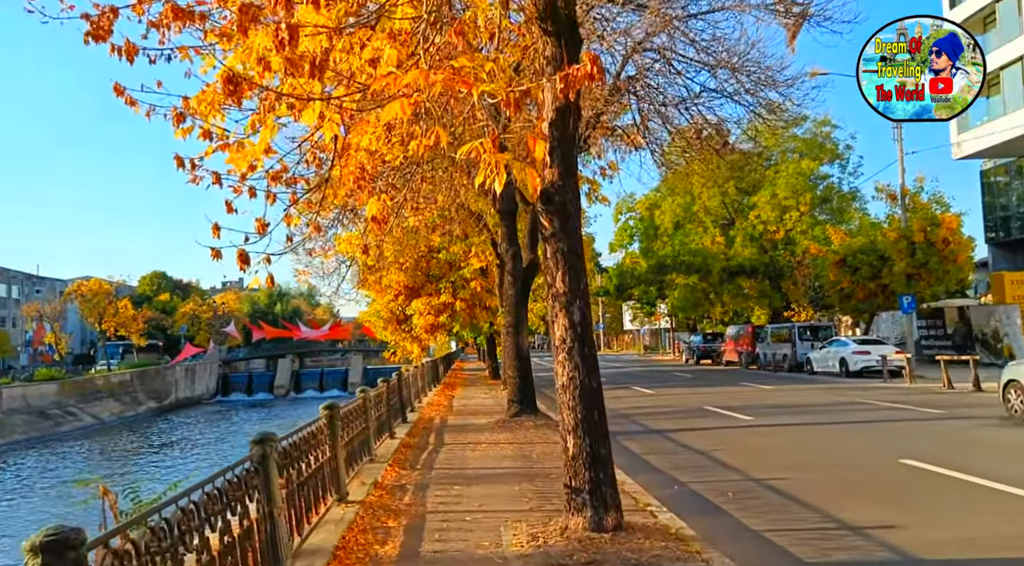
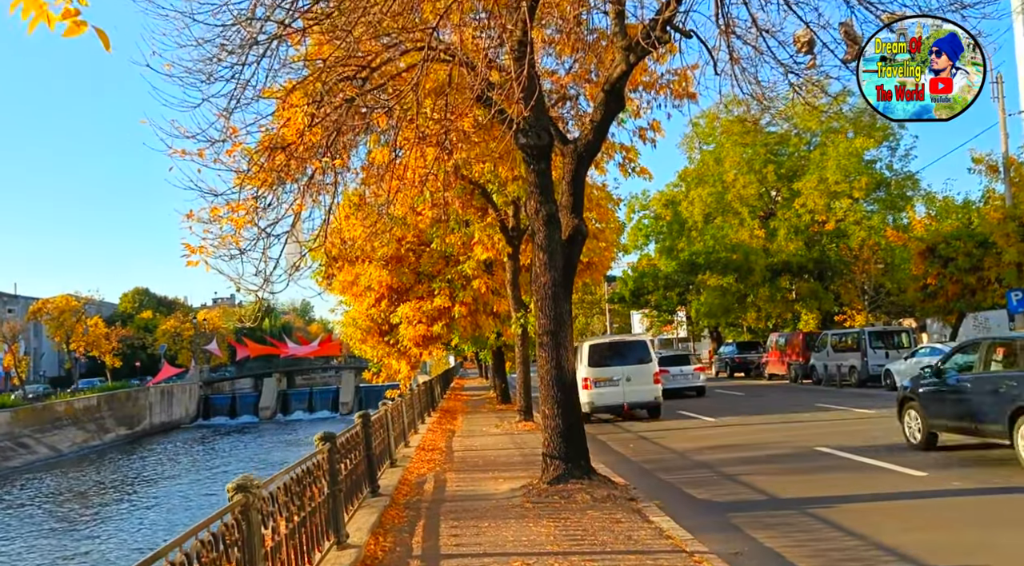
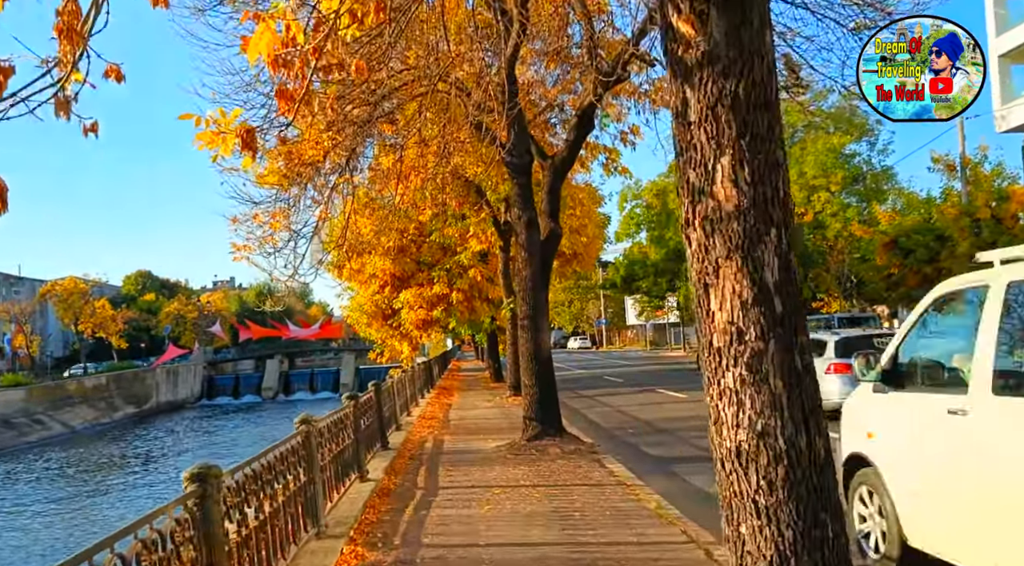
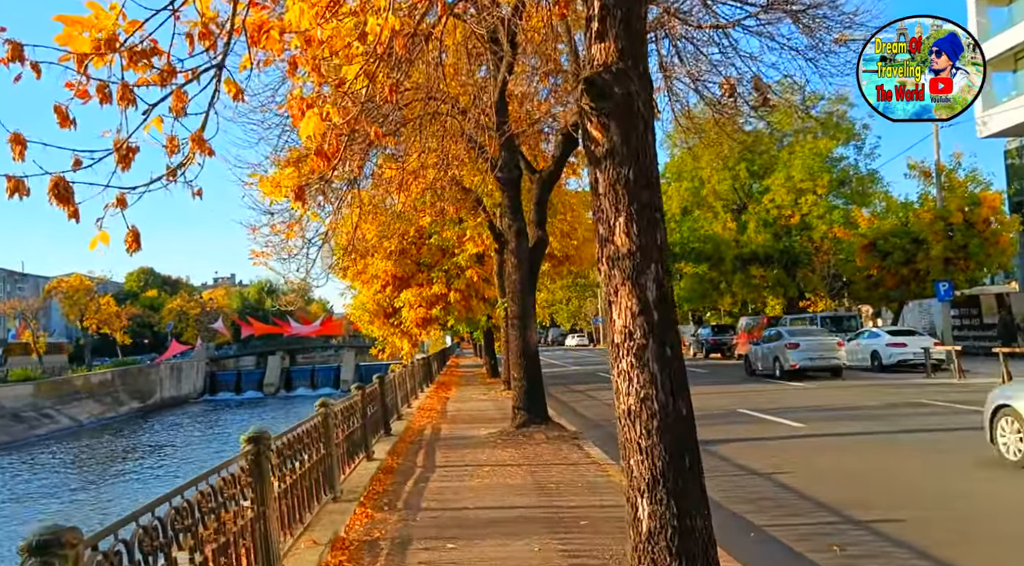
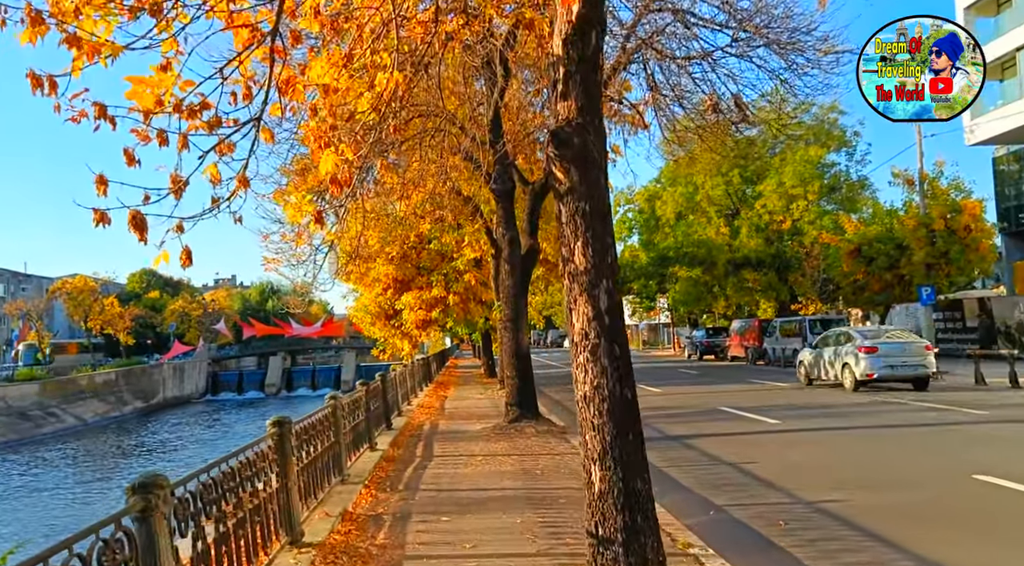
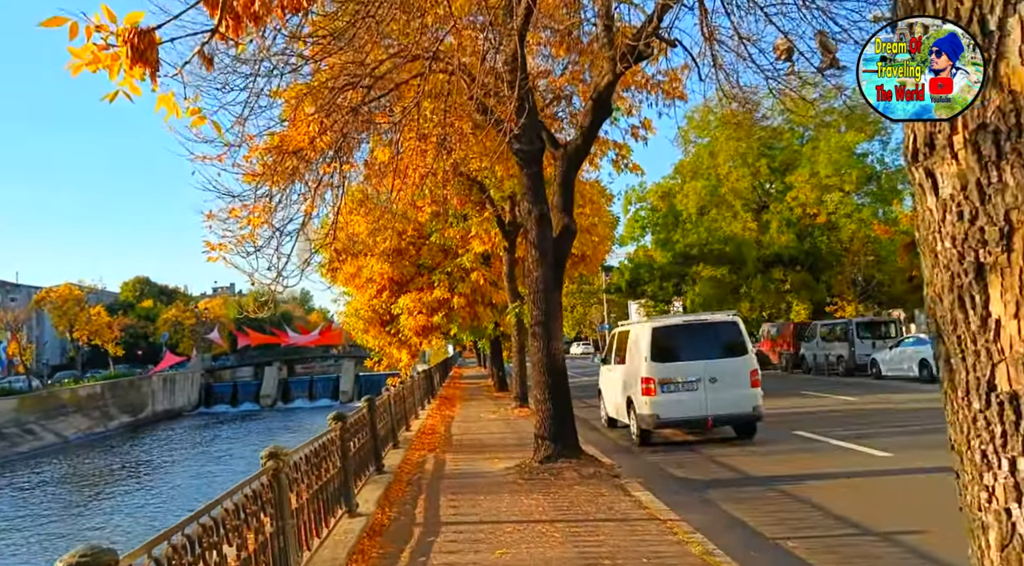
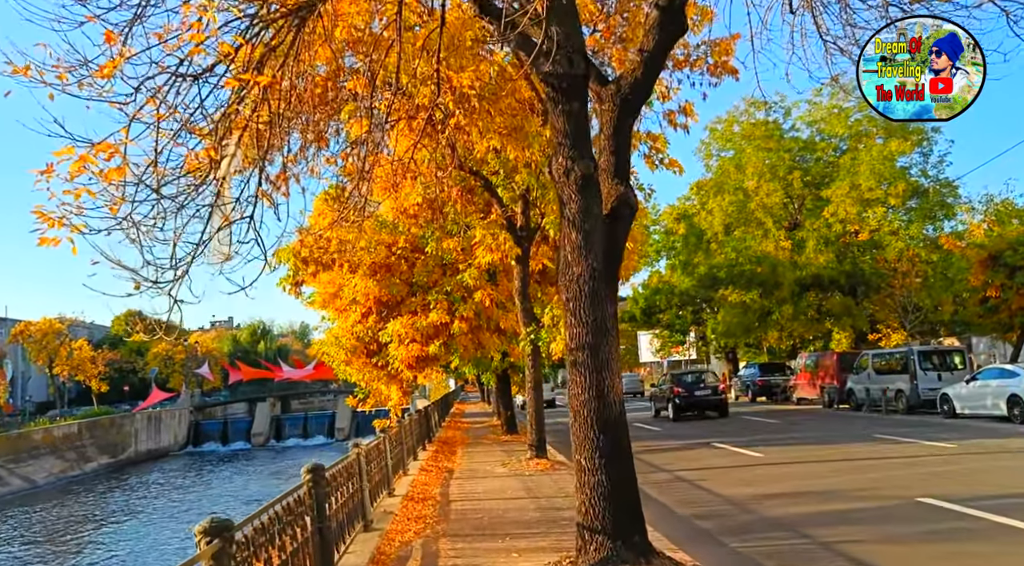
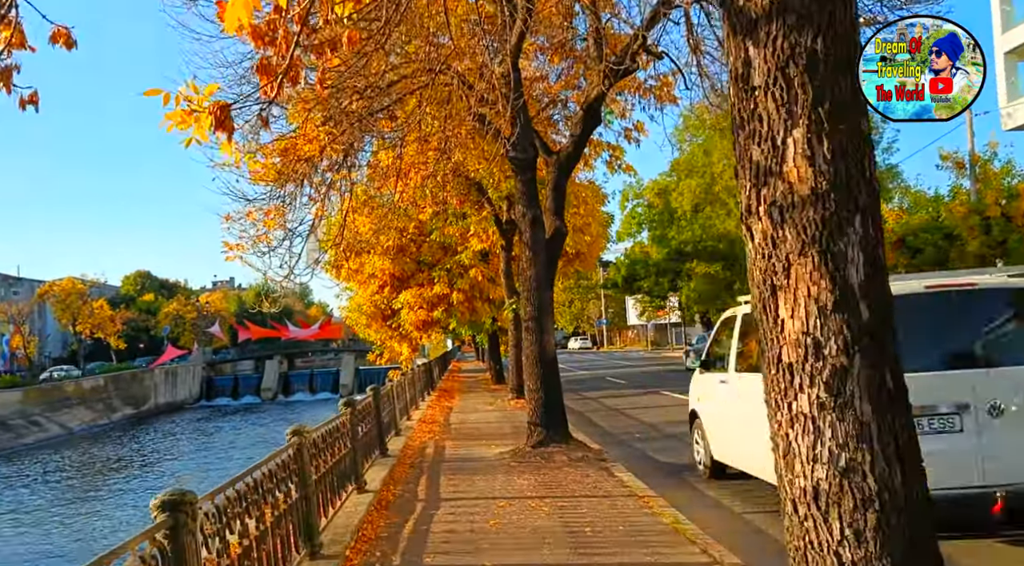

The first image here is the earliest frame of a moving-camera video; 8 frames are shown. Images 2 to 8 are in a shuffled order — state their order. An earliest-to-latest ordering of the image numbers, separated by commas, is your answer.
5, 4, 3, 8, 6, 2, 7
